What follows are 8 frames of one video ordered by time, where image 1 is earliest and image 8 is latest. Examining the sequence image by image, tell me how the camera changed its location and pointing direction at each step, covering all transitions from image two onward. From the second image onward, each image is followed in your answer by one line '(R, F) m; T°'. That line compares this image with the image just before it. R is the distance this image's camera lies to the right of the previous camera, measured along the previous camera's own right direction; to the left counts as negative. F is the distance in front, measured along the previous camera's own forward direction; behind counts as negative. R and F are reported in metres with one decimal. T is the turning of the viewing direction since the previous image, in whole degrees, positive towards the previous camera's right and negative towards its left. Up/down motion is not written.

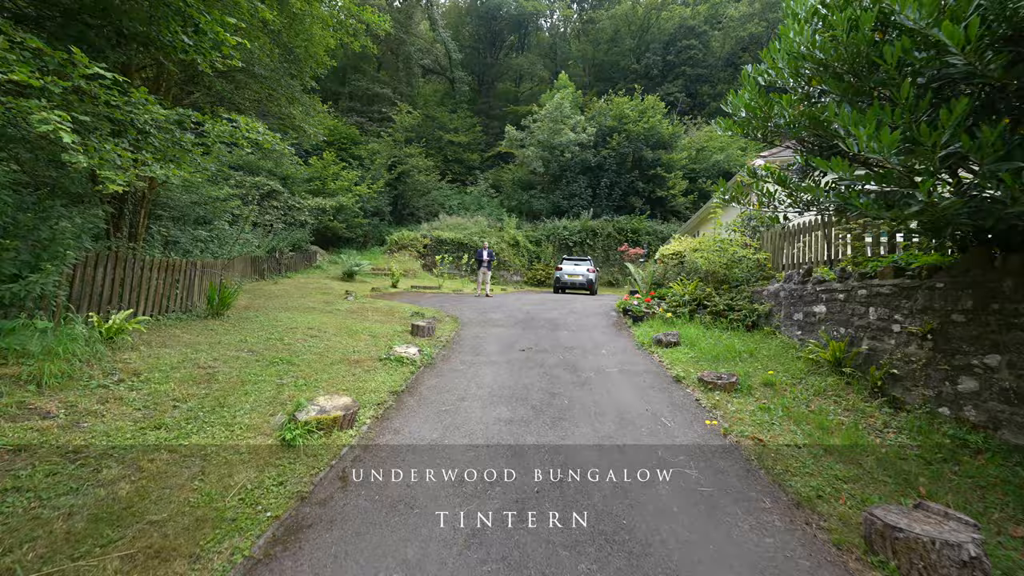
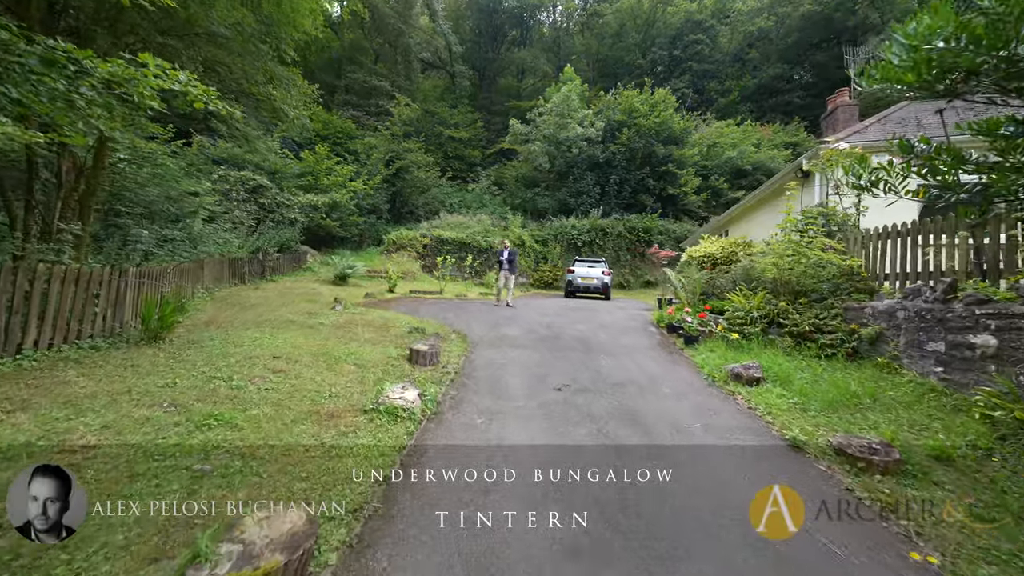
(-0.4, +1.5) m; 0°
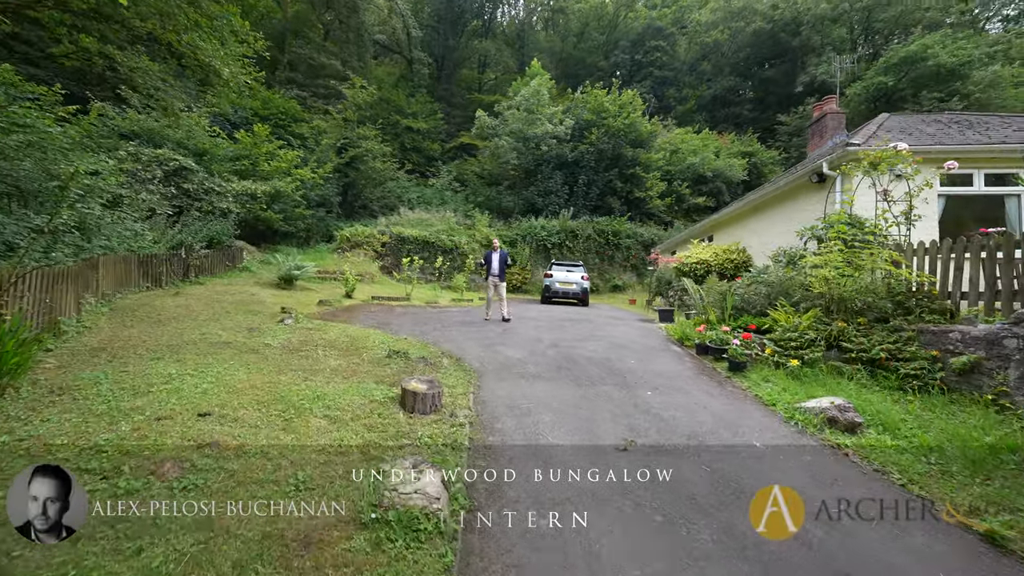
(-0.9, +1.4) m; +7°
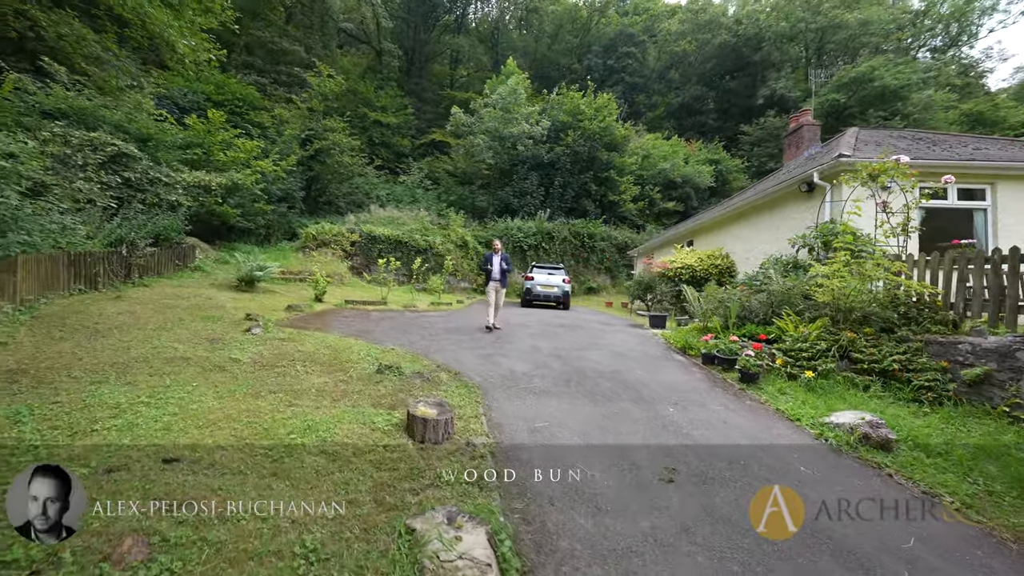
(-0.6, +0.5) m; +5°
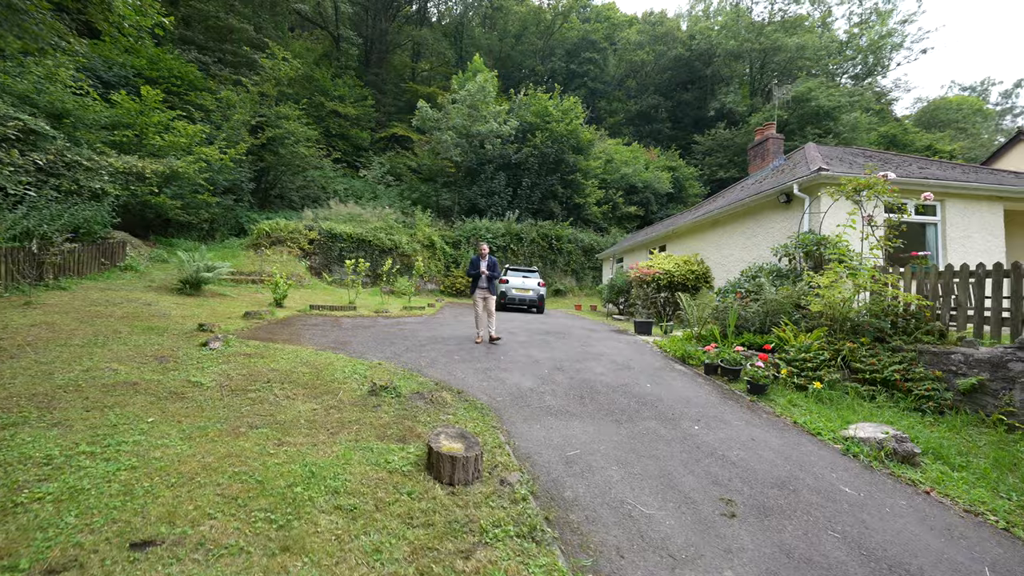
(-0.7, +0.5) m; +7°
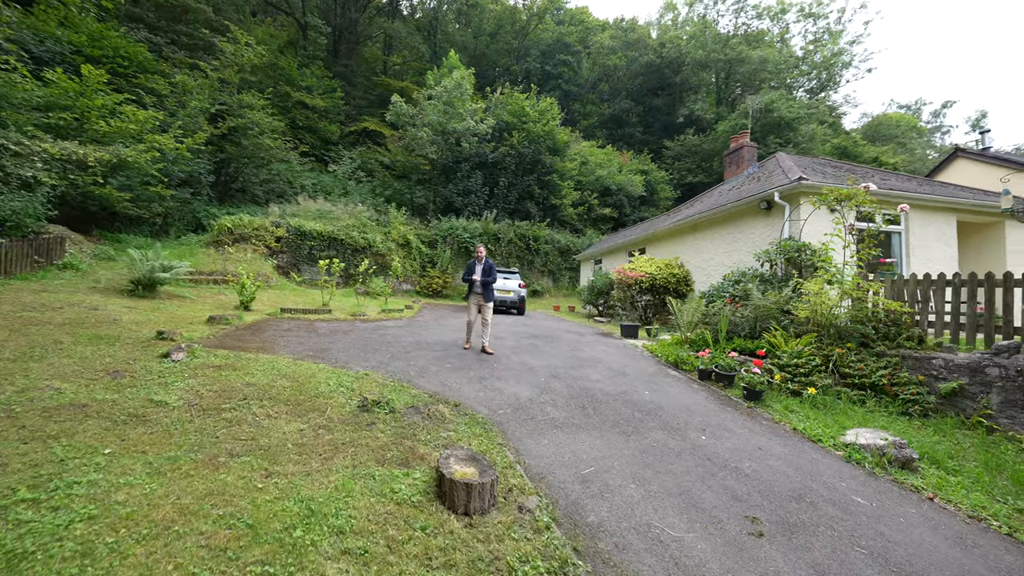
(-0.4, +0.2) m; +4°
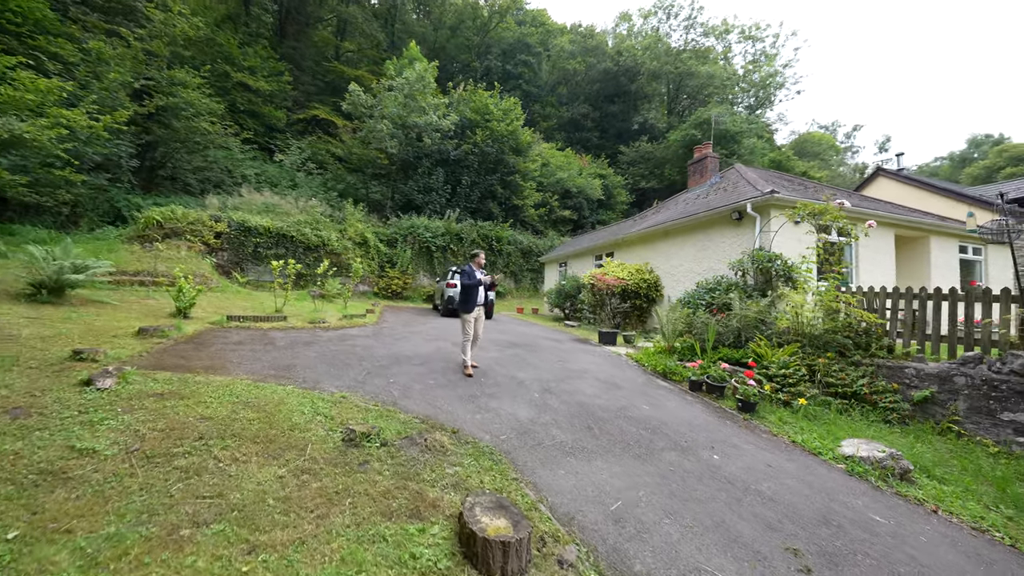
(-0.6, +0.4) m; +7°
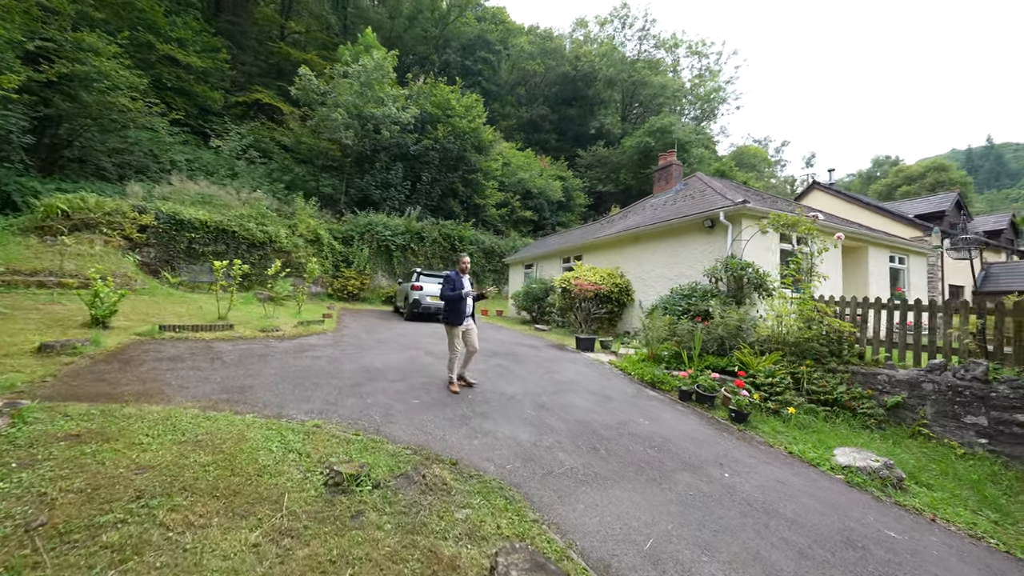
(-0.5, +0.4) m; +7°
